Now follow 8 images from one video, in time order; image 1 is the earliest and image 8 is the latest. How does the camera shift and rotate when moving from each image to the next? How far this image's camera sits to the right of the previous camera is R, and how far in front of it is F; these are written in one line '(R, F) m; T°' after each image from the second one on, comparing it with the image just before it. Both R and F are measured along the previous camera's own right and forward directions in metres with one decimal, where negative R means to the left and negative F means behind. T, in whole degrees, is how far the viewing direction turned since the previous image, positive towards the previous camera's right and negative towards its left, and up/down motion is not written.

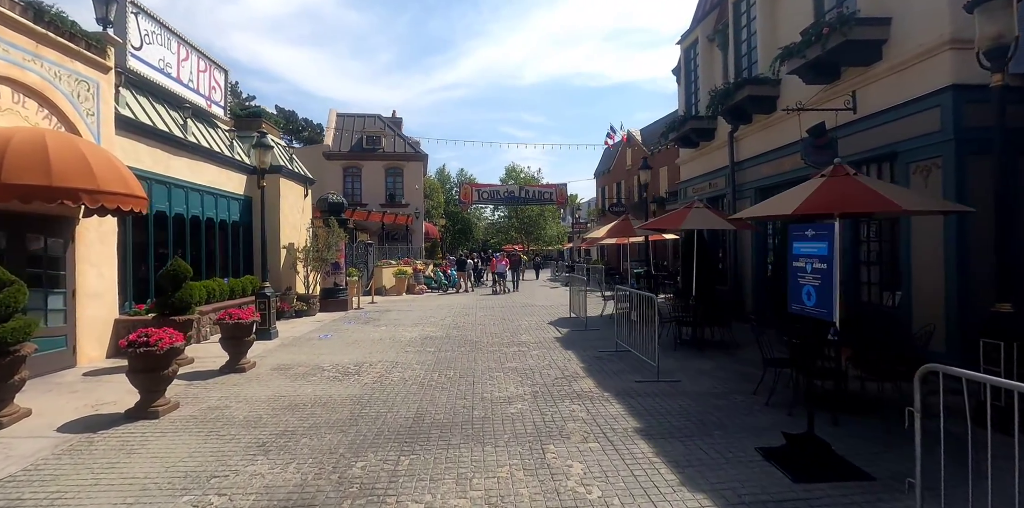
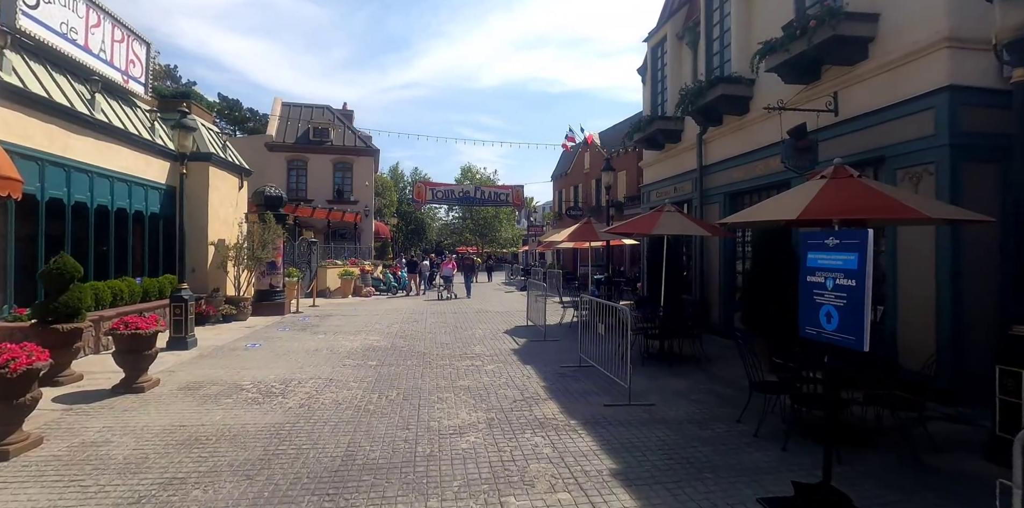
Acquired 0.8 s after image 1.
(0.0, +1.0) m; +5°
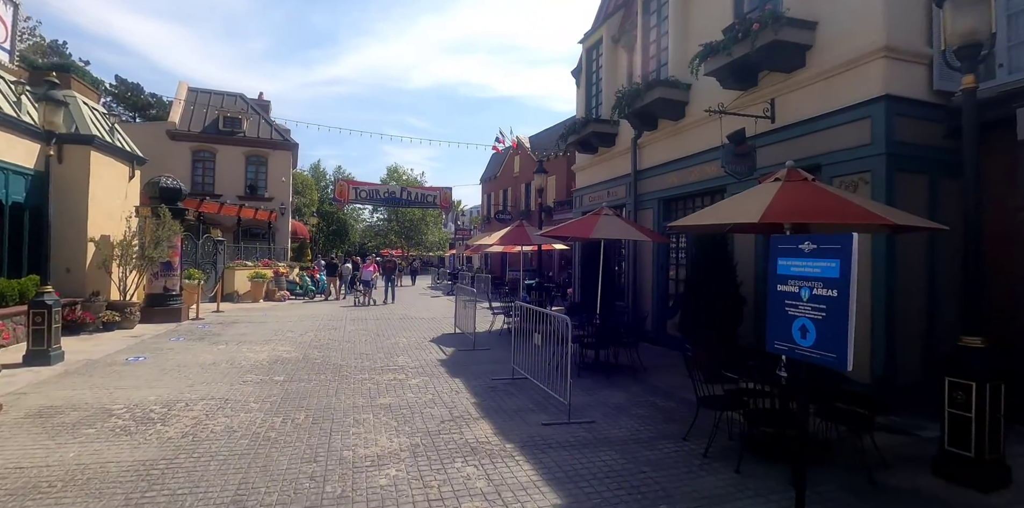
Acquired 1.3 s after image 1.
(0.0, +0.7) m; +8°
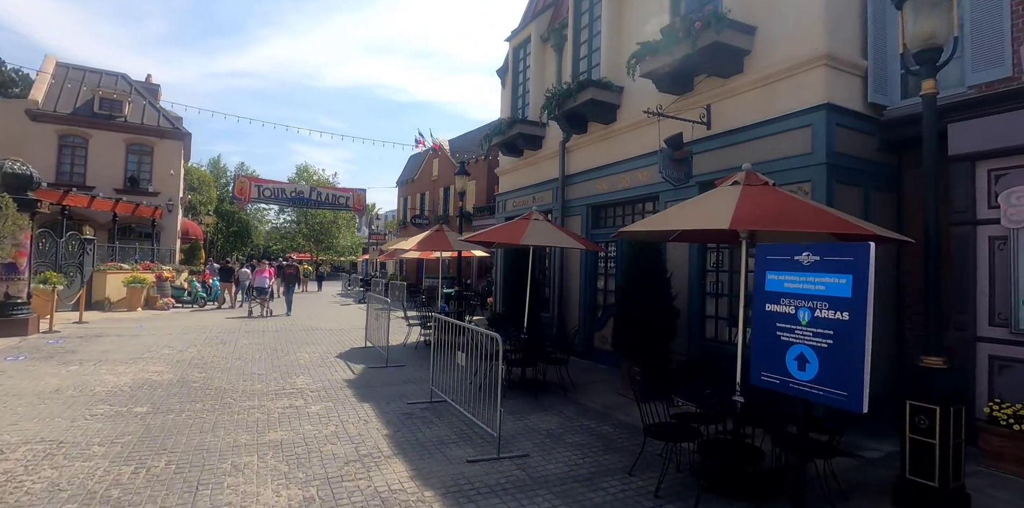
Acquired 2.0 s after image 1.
(-0.1, +0.8) m; +9°
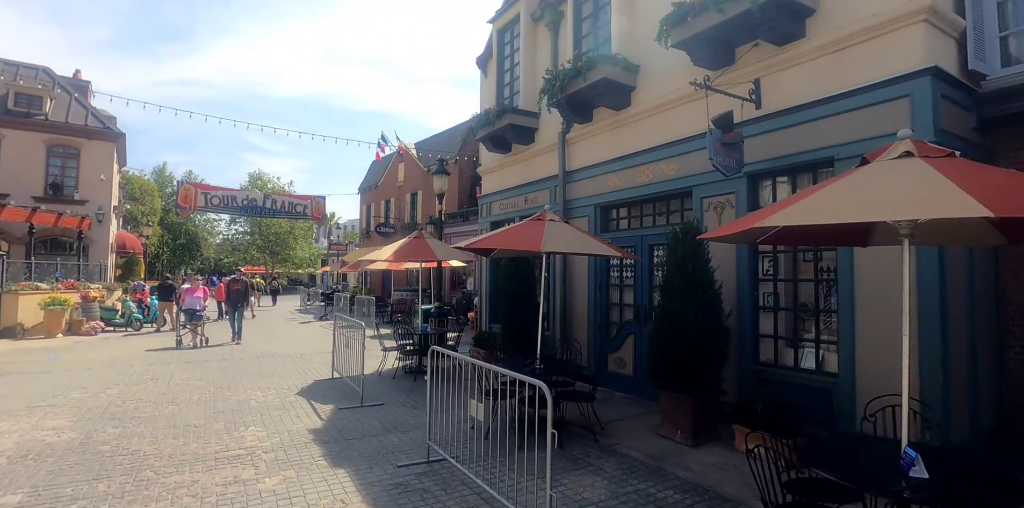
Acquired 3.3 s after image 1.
(-0.6, +1.6) m; +4°
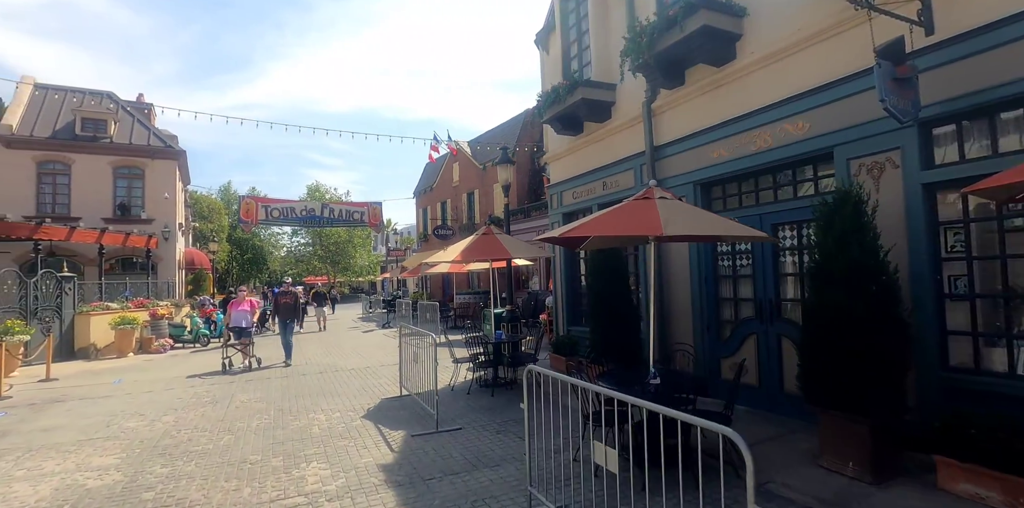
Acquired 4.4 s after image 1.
(-0.5, +1.2) m; -6°
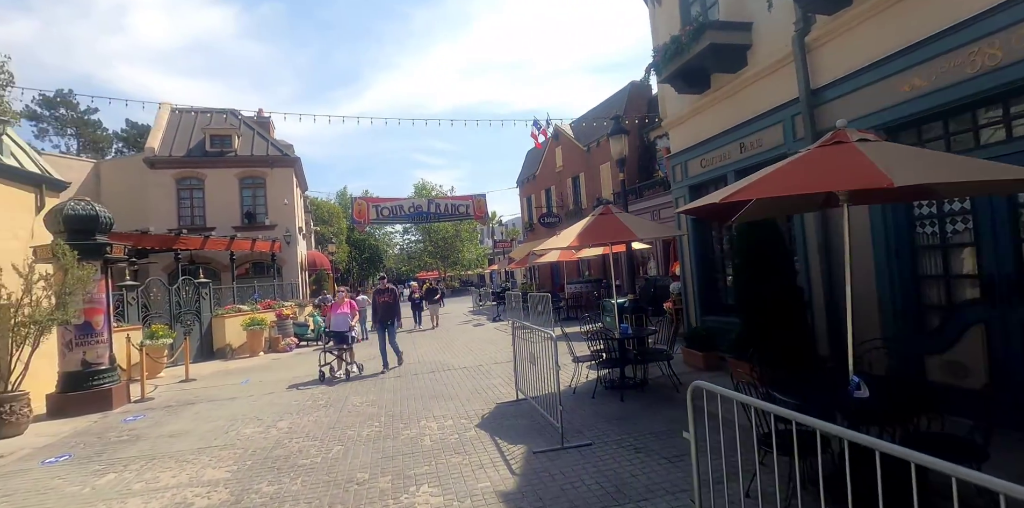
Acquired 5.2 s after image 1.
(-0.3, +1.0) m; -12°
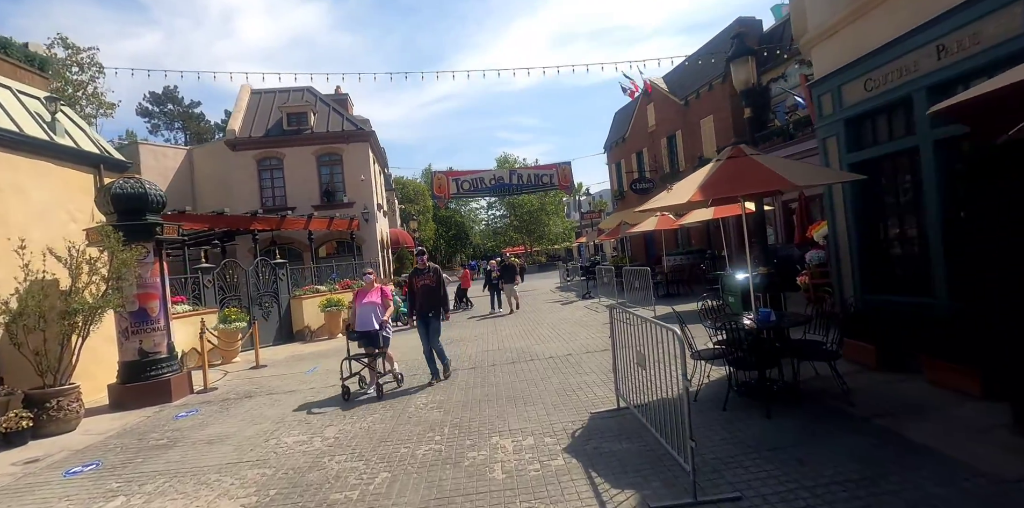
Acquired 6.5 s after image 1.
(-0.1, +1.5) m; -10°
